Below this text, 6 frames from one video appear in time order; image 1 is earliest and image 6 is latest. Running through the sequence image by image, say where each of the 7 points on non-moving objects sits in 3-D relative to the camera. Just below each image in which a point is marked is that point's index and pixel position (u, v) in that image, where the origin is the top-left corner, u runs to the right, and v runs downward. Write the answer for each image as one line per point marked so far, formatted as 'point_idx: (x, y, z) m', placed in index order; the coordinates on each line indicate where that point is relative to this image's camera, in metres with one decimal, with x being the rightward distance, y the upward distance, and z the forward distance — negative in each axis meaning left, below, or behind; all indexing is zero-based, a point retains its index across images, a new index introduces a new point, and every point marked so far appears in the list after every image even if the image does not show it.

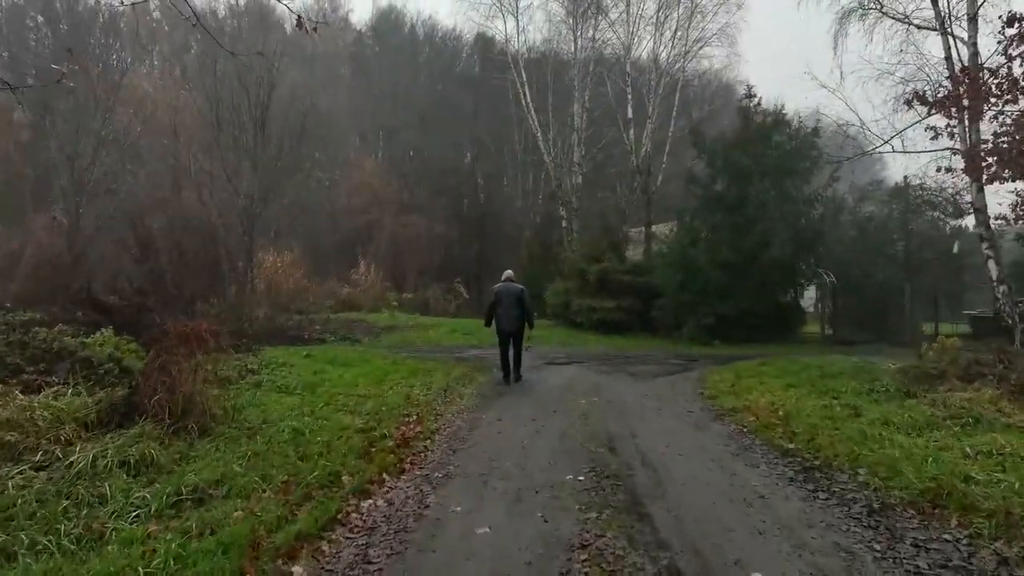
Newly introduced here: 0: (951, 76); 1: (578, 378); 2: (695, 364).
0: (+7.8, +3.8, +12.8) m
1: (+1.2, -1.5, +12.3) m
2: (+3.9, -1.6, +15.2) m
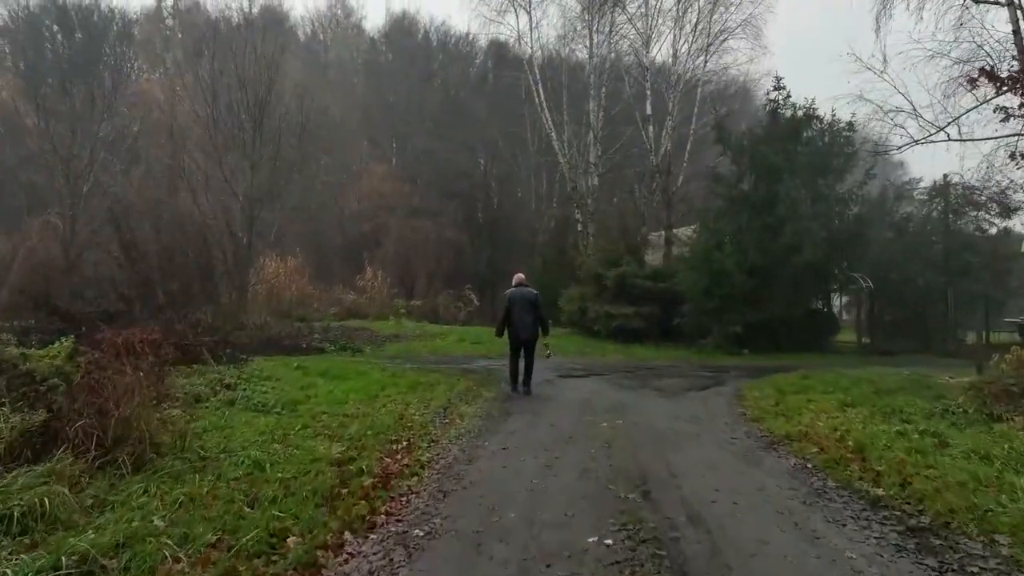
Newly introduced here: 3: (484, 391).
0: (+8.0, +3.7, +11.3) m
1: (+1.4, -1.6, +10.9) m
2: (+4.1, -1.7, +13.7) m
3: (-0.4, -1.6, +11.4) m
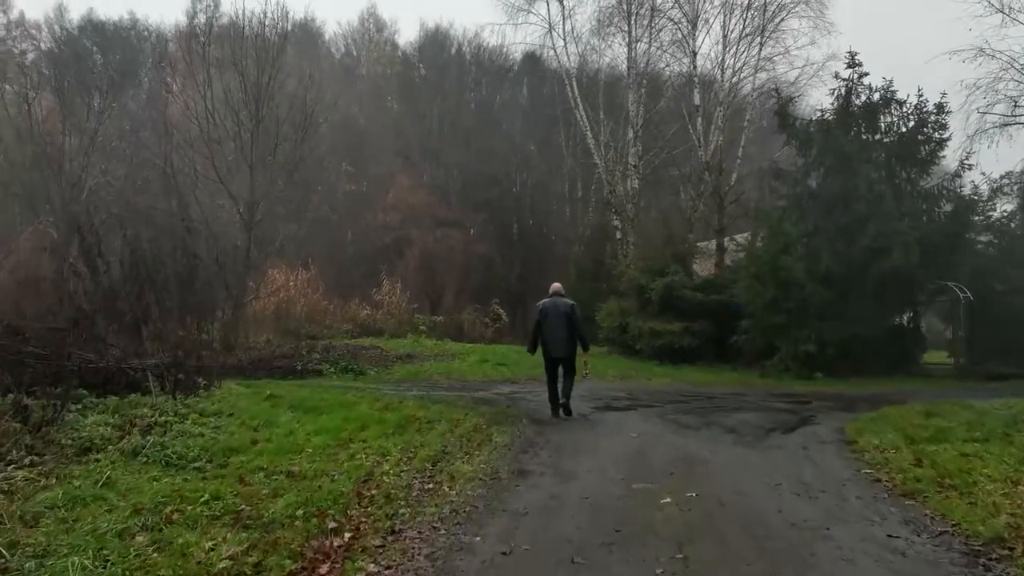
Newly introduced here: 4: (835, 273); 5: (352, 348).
0: (+8.2, +3.7, +8.1) m
1: (+1.6, -1.7, +8.0) m
2: (+4.5, -1.8, +10.6) m
3: (-0.2, -1.7, +8.6) m
4: (+7.8, +0.4, +17.4) m
5: (-4.3, -1.6, +19.4) m
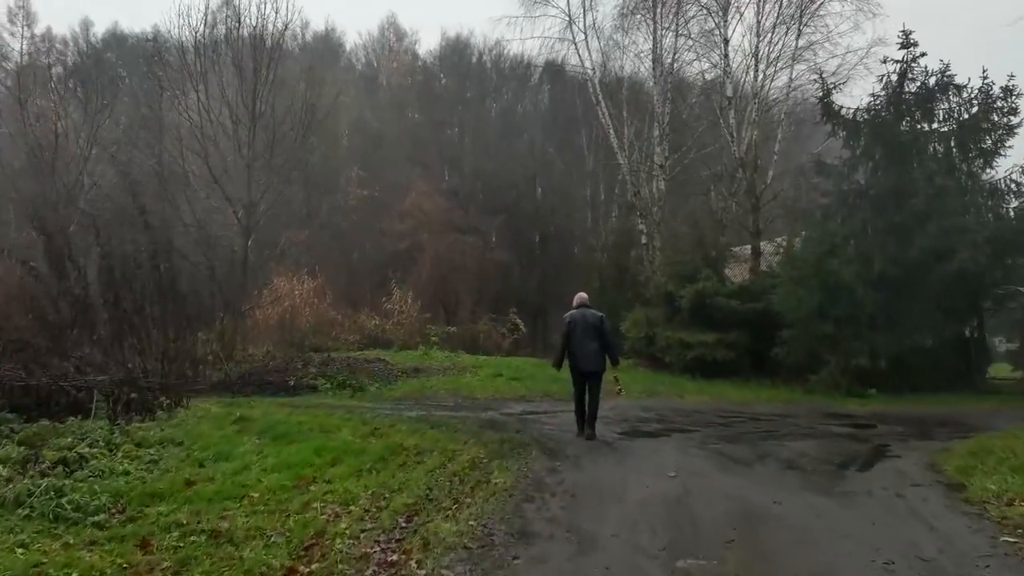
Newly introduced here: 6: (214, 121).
0: (+8.2, +3.7, +6.3) m
1: (+1.6, -1.7, +6.2) m
2: (+4.6, -1.9, +8.8) m
3: (-0.1, -1.7, +6.9) m
4: (+8.2, +0.2, +15.5) m
5: (-3.9, -1.8, +17.8) m
6: (-8.2, +4.6, +19.6) m
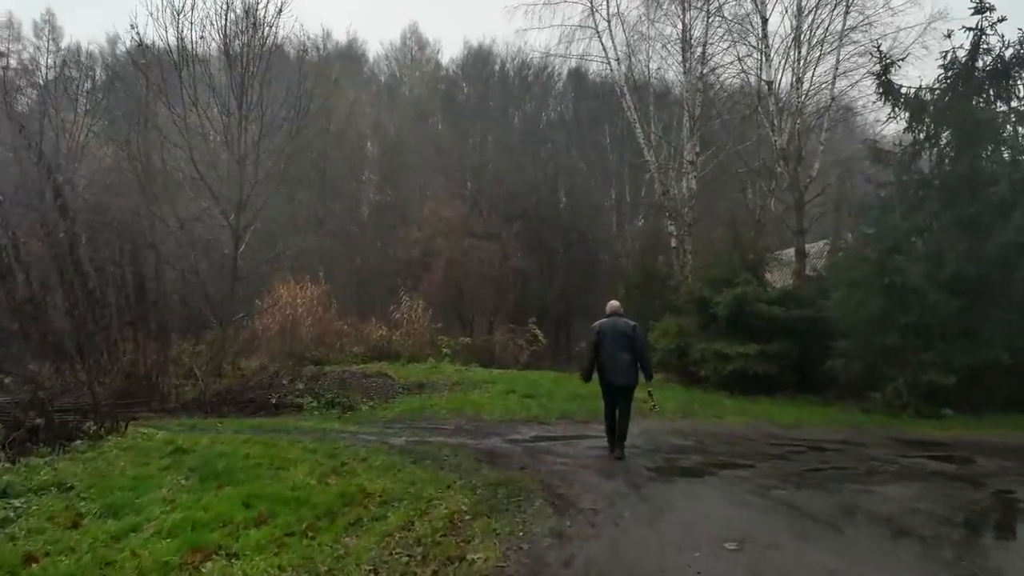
0: (+8.1, +3.8, +4.1) m
1: (+1.6, -1.6, +4.3) m
2: (+4.6, -1.8, +6.7) m
3: (-0.2, -1.7, +5.0) m
4: (+8.4, +0.2, +13.3) m
5: (-3.6, -2.0, +16.0) m
6: (-7.9, +4.4, +18.1) m
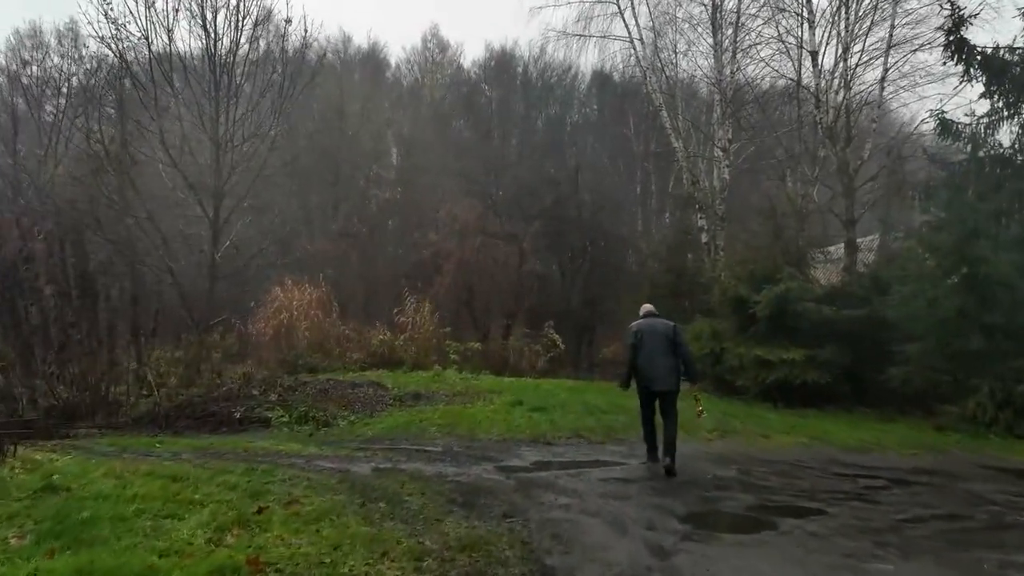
0: (+7.8, +4.0, +1.9) m
1: (+1.3, -1.4, +2.2) m
2: (+4.4, -1.6, +4.5) m
3: (-0.4, -1.5, +3.0) m
4: (+8.5, +0.3, +11.0) m
5: (-3.4, -1.9, +14.2) m
6: (-7.6, +4.4, +16.4) m
